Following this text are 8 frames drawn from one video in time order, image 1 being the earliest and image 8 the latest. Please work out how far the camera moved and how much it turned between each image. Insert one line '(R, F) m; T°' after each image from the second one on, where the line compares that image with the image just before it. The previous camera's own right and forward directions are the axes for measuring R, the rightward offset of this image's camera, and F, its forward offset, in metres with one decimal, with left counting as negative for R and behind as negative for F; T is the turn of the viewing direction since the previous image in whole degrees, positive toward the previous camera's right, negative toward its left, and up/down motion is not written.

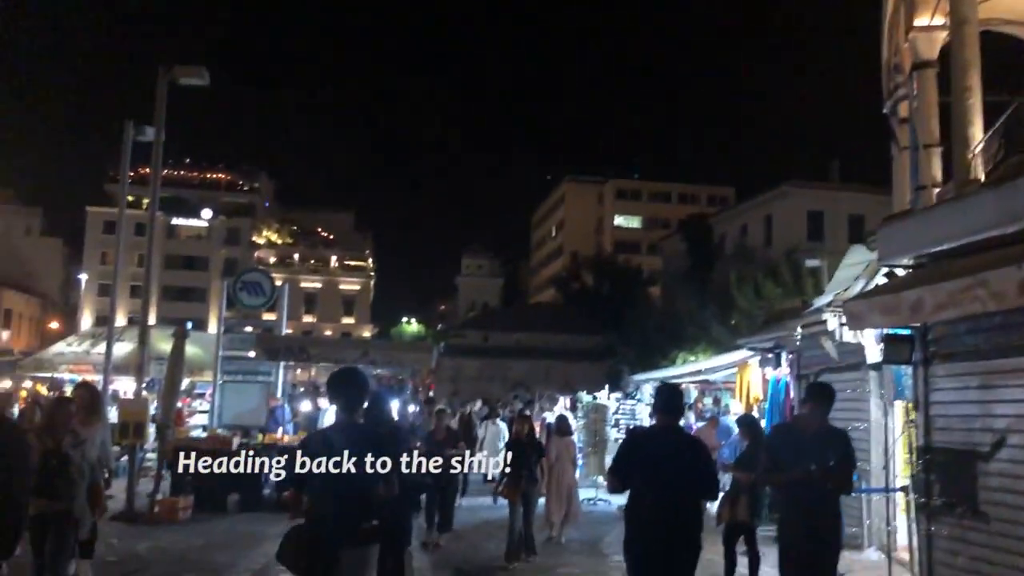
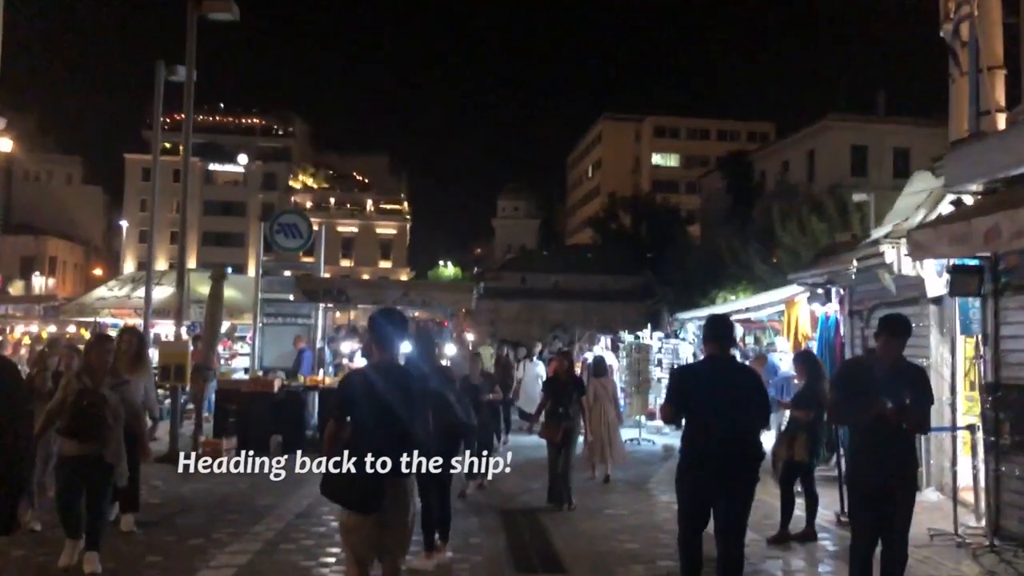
(-0.1, +0.4) m; -2°
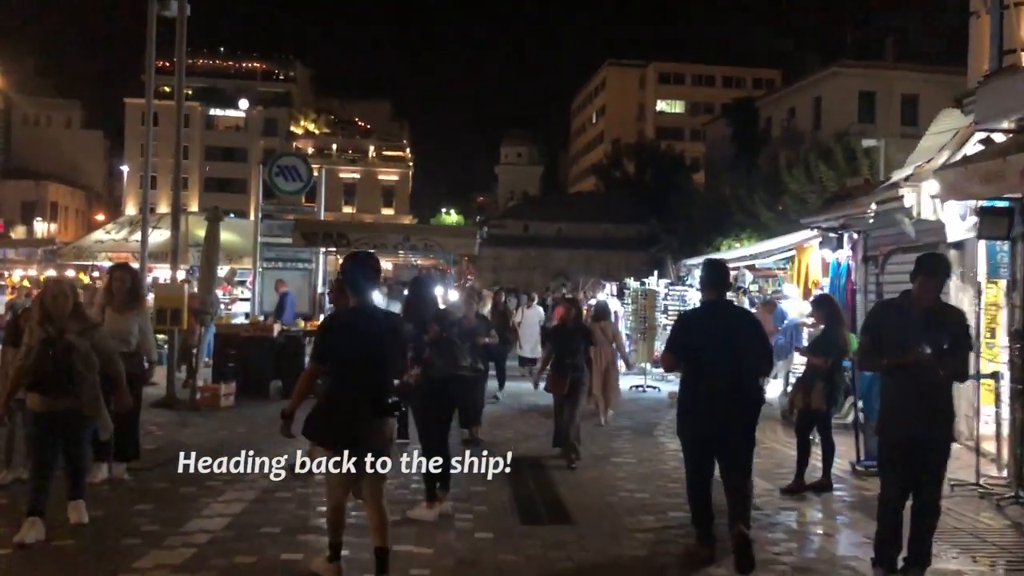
(0.0, +0.4) m; 0°
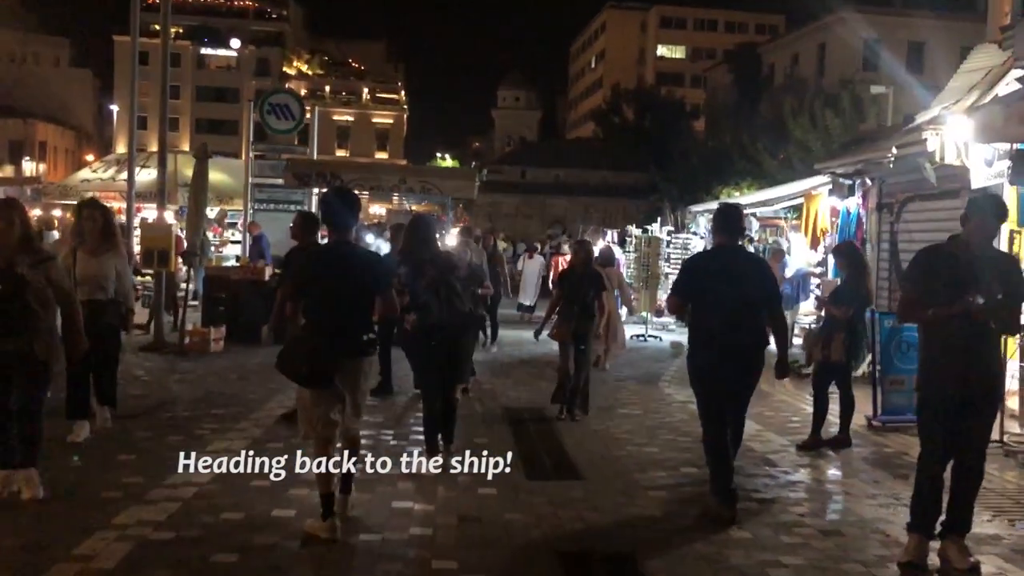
(-0.1, +0.5) m; 0°
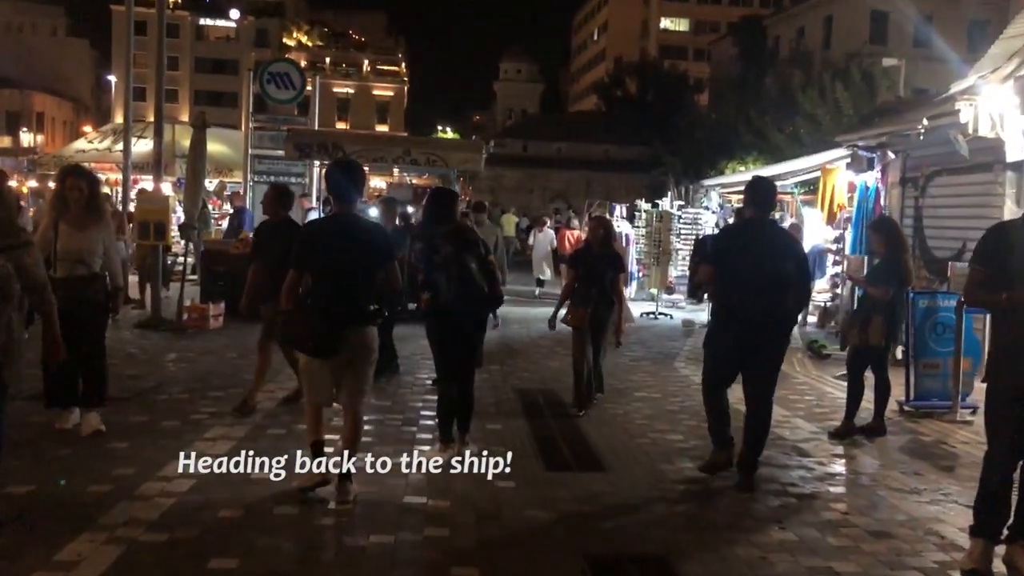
(-0.1, +0.5) m; 0°
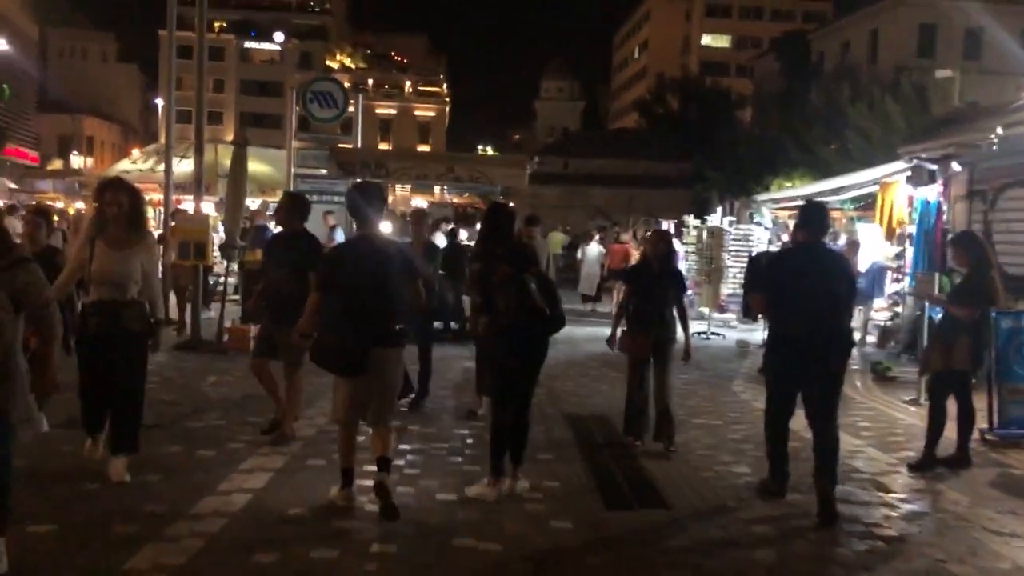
(-0.1, +0.5) m; -2°
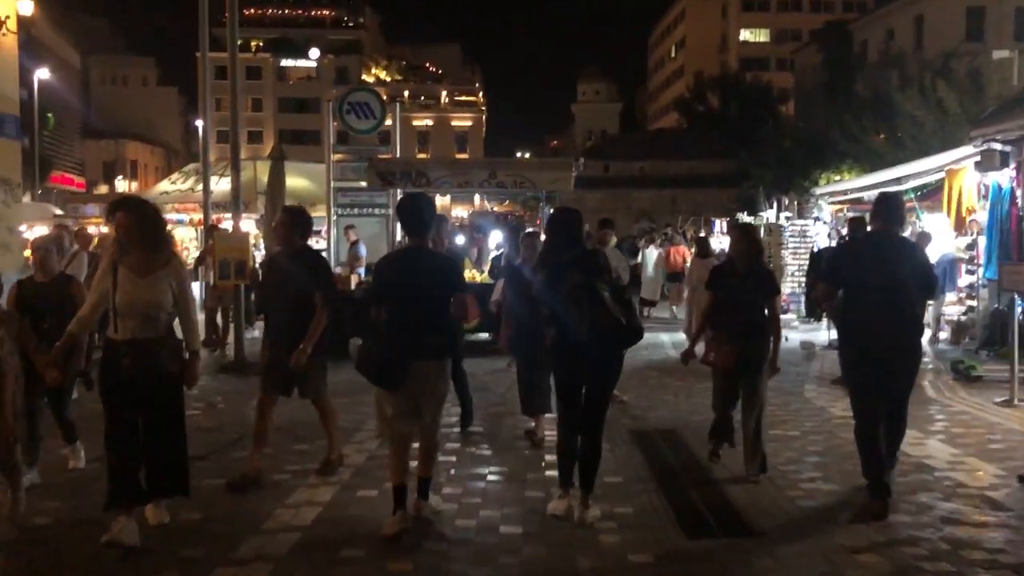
(-0.1, +0.6) m; -3°
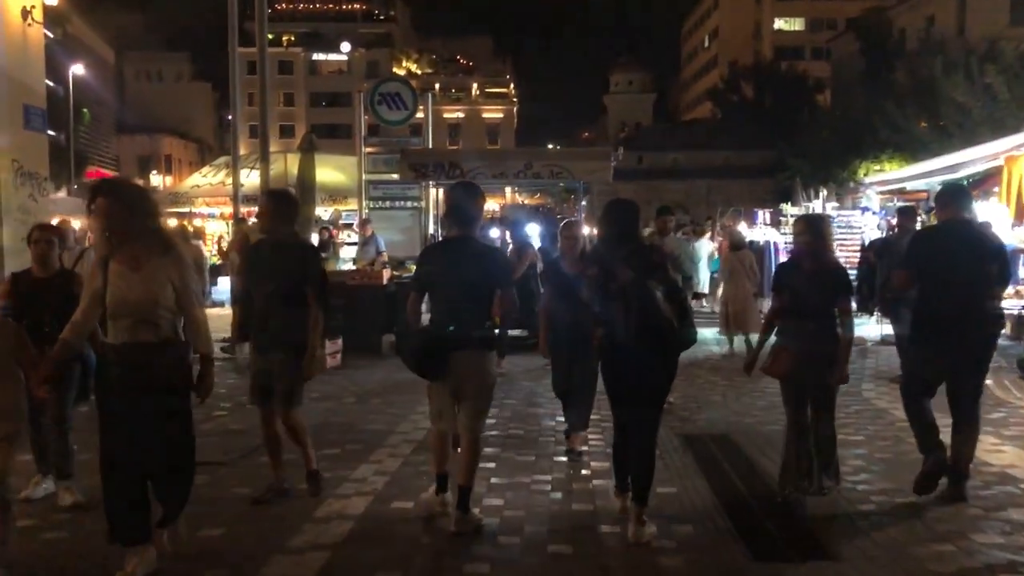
(-0.1, +0.5) m; -2°
